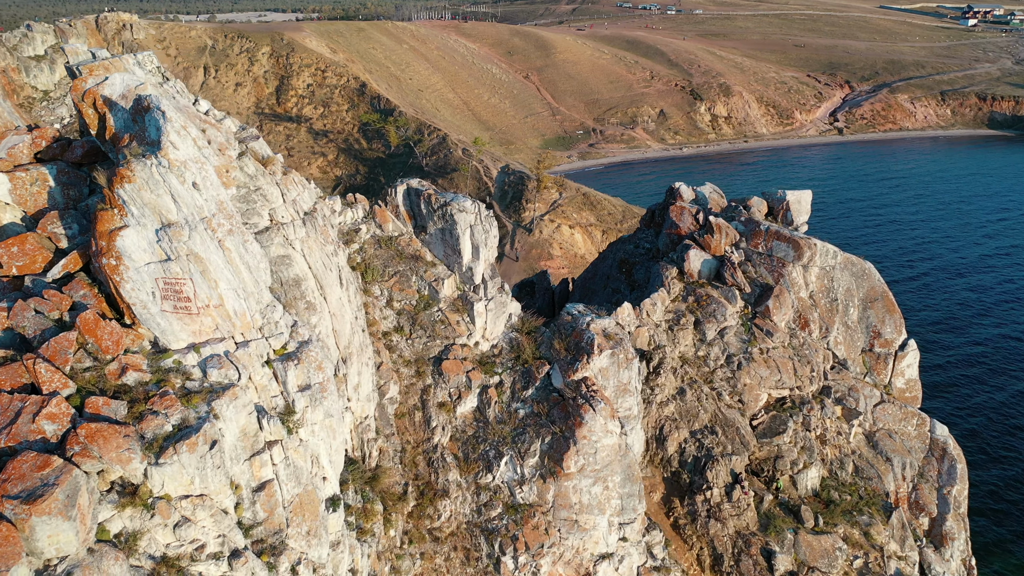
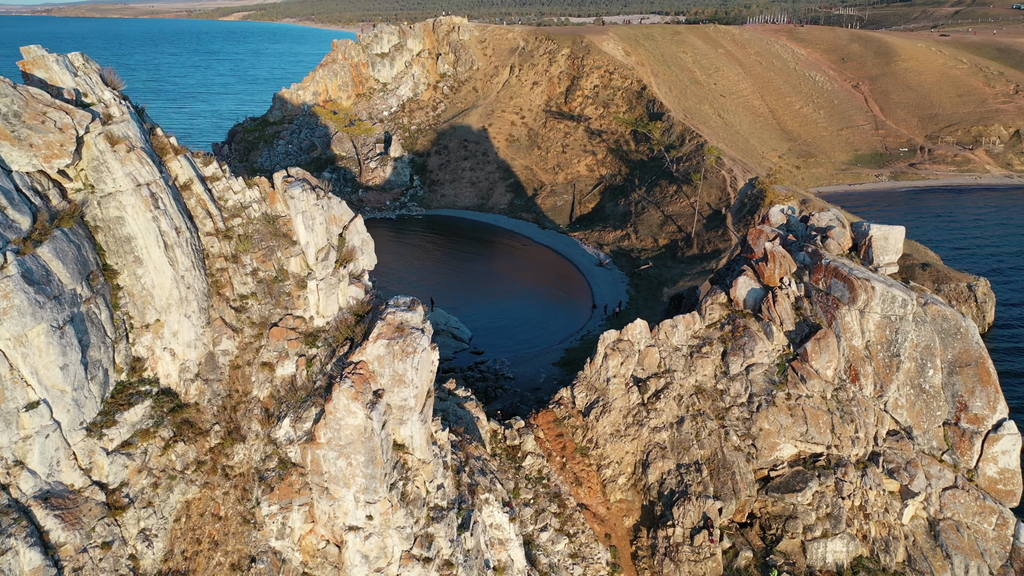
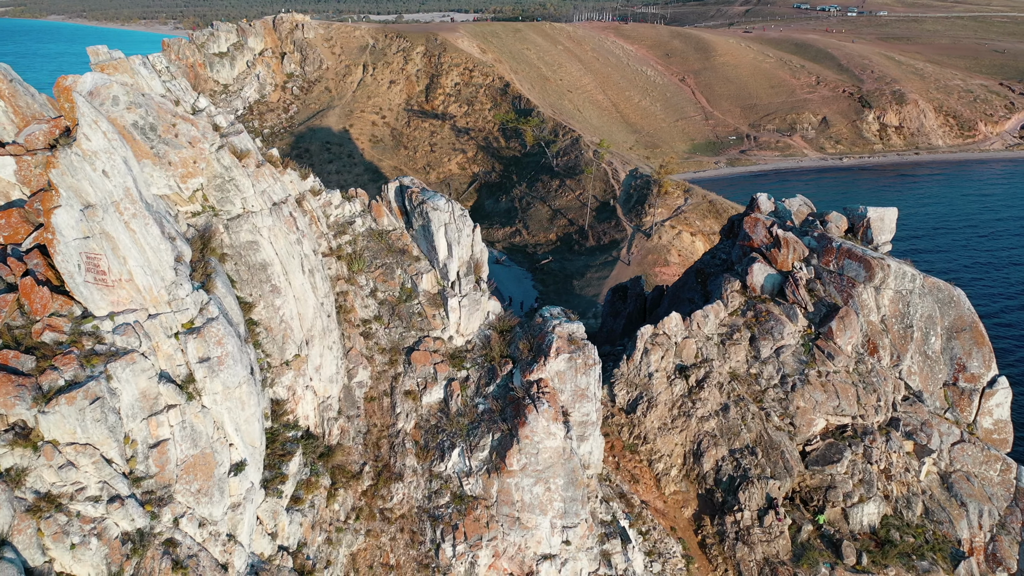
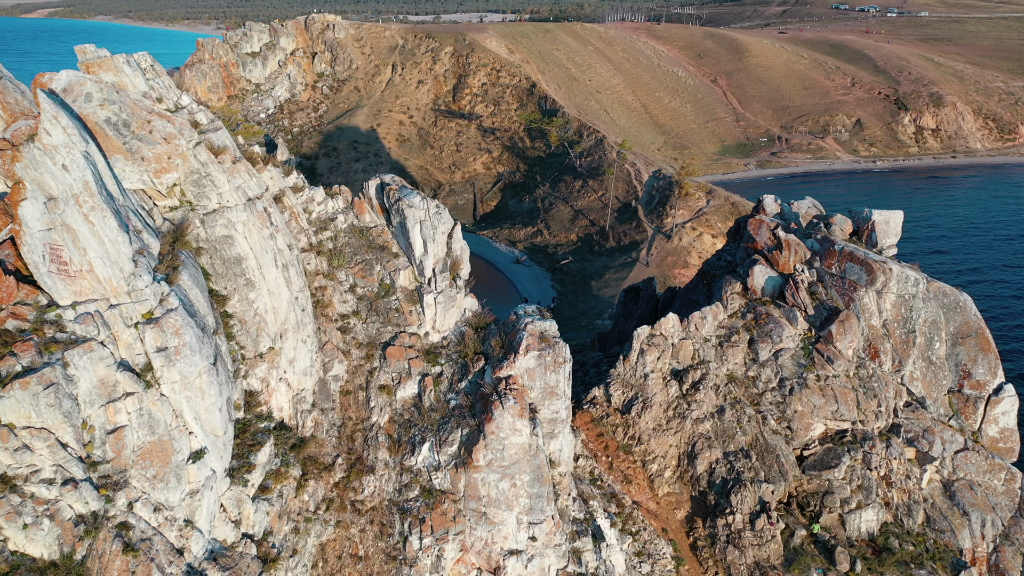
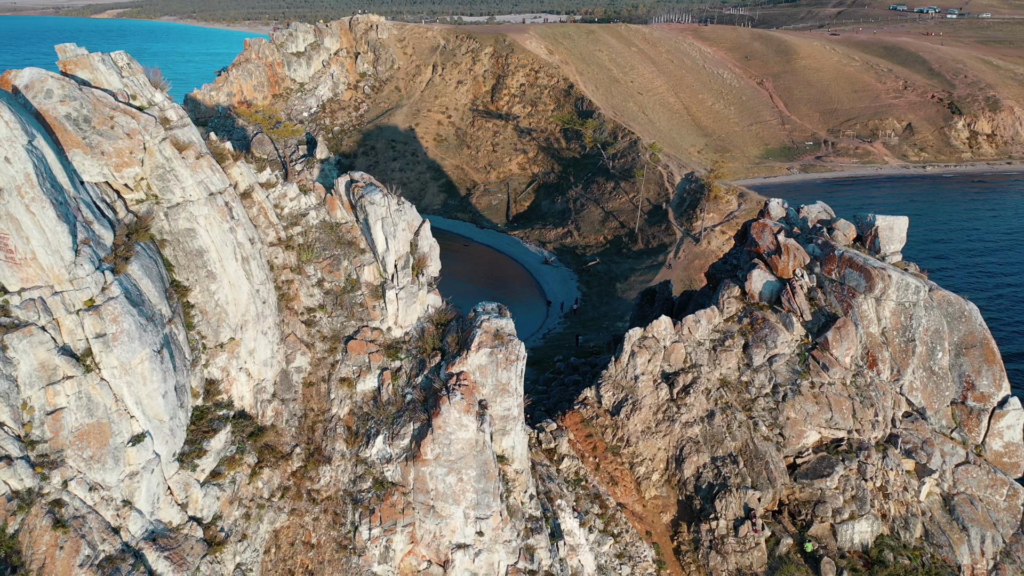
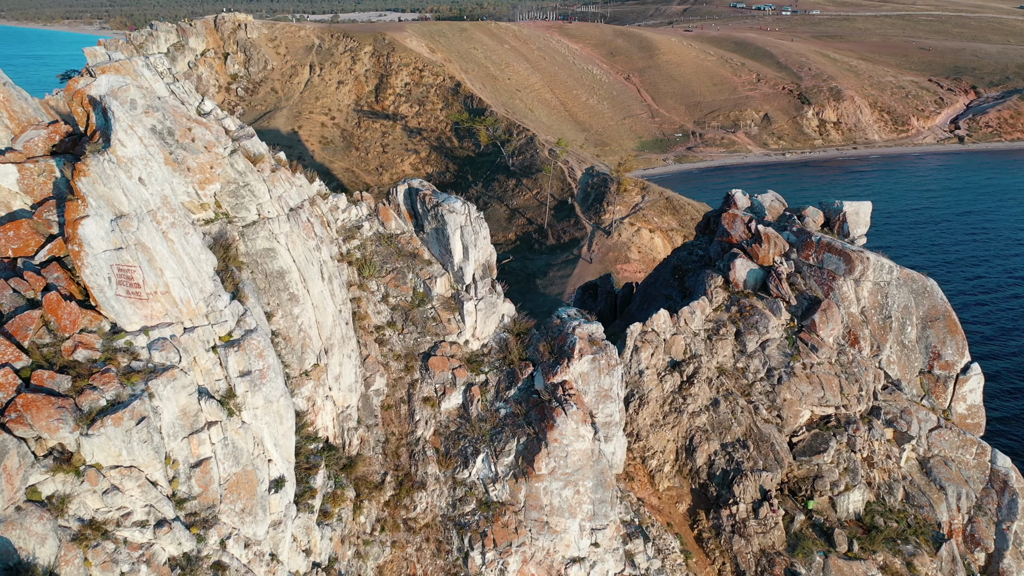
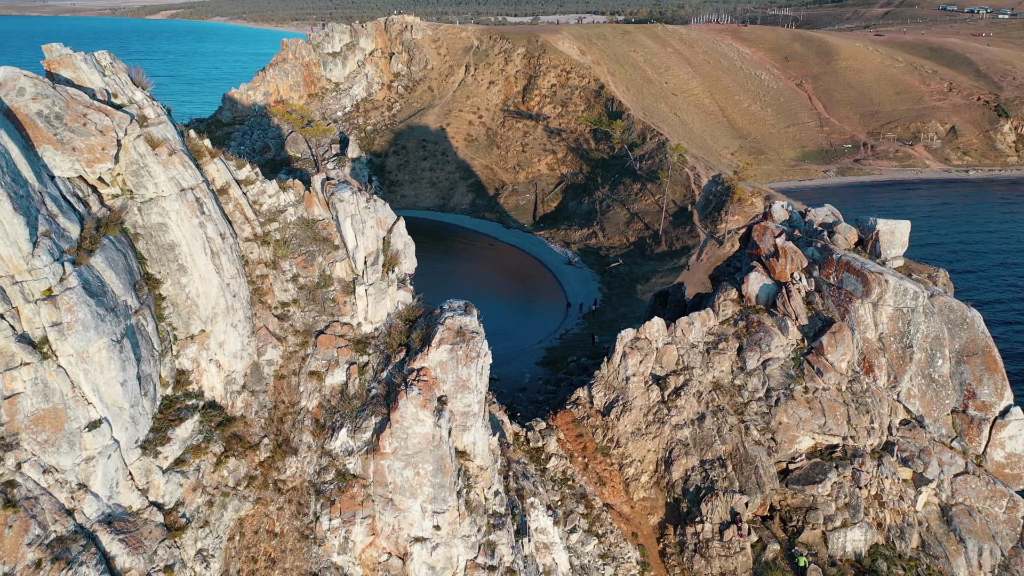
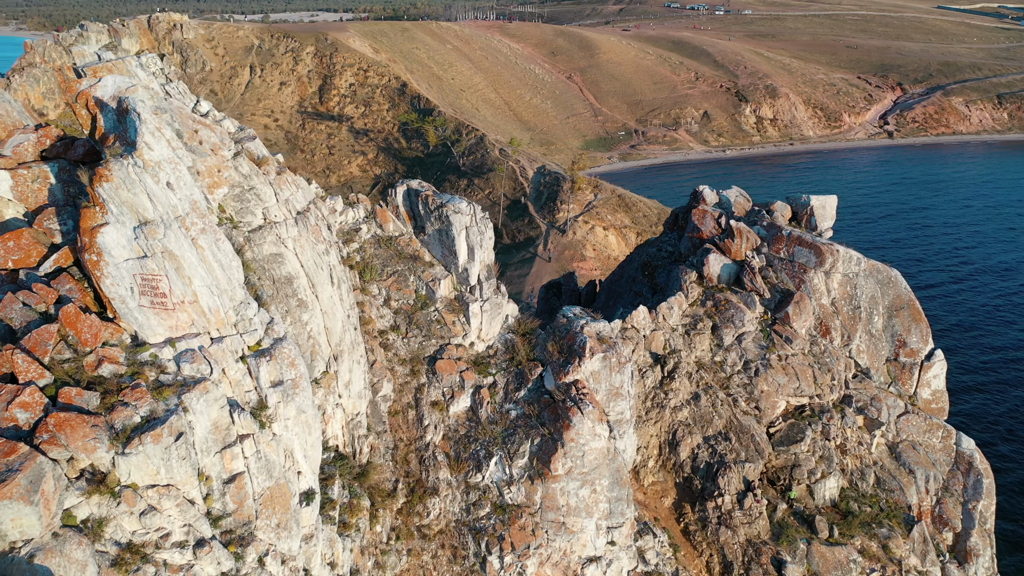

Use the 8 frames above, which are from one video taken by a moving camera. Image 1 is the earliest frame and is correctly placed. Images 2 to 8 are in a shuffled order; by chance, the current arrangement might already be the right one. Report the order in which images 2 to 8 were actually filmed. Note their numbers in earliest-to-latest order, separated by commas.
8, 6, 3, 4, 5, 7, 2
